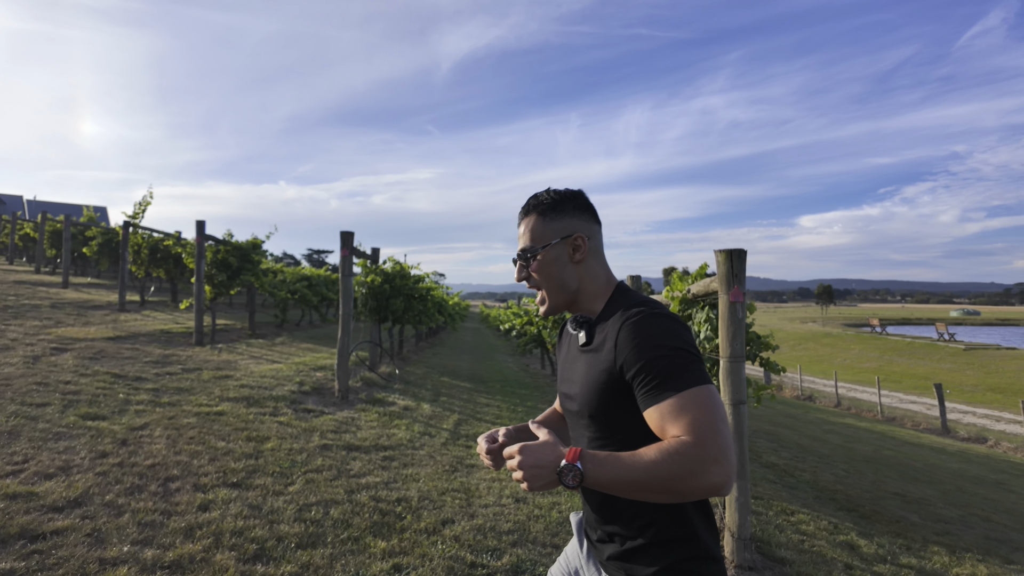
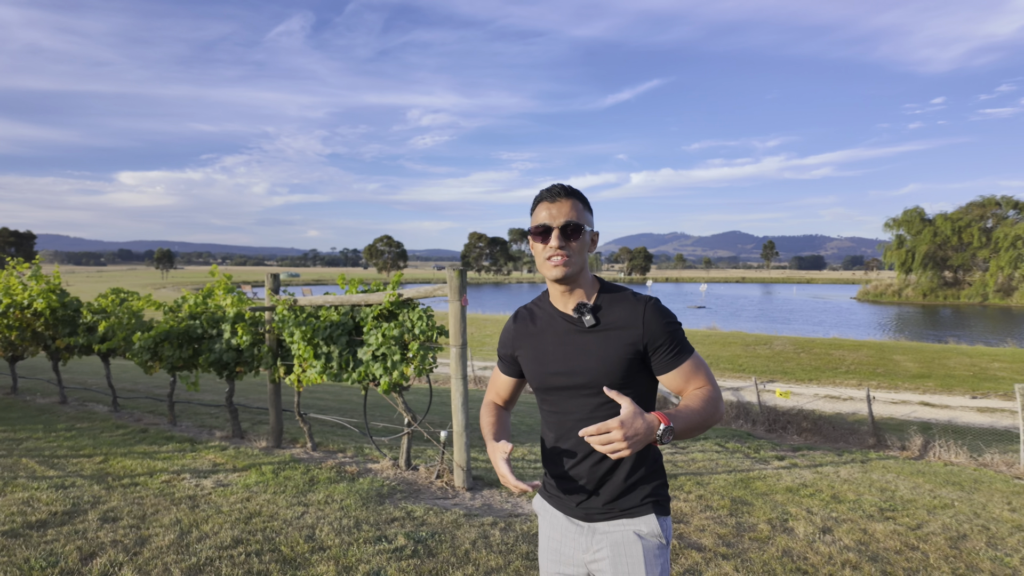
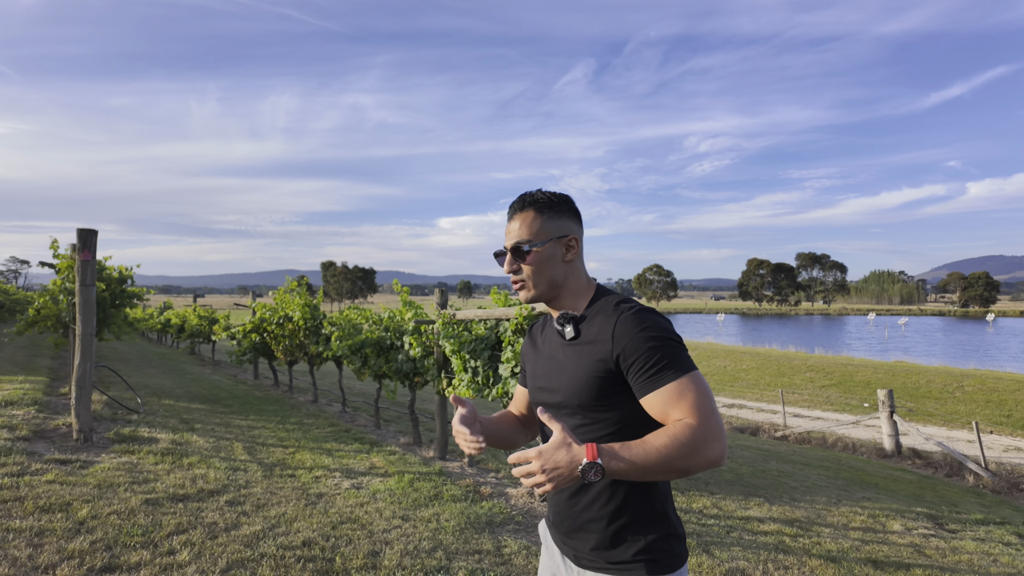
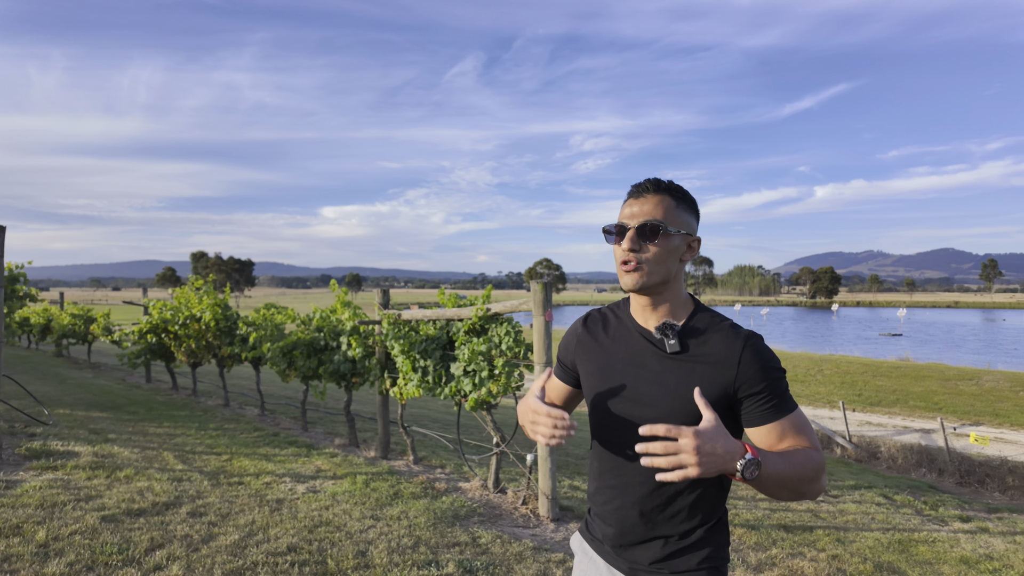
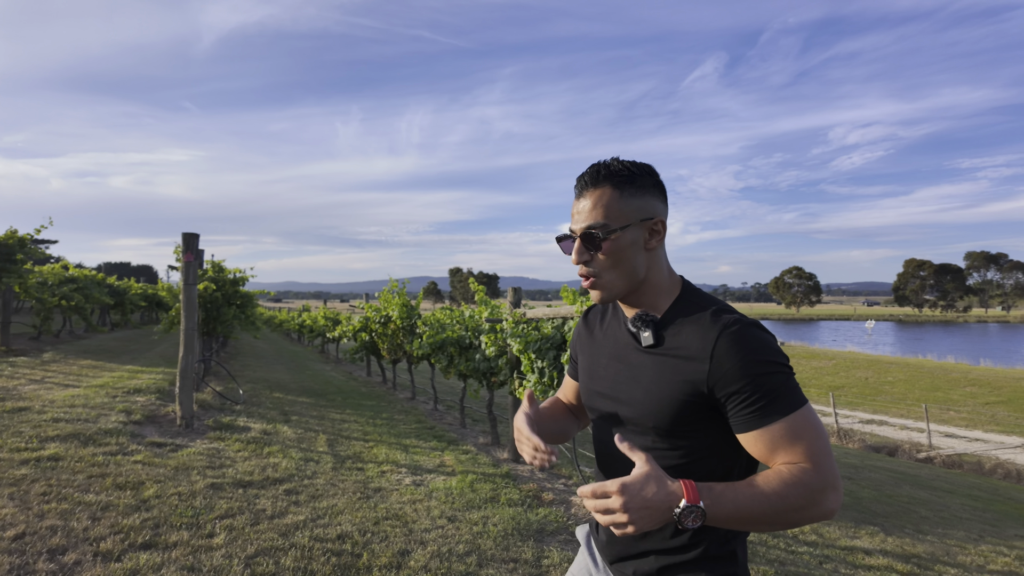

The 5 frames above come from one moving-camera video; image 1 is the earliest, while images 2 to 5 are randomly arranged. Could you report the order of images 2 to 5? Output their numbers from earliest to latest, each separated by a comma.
5, 3, 4, 2
